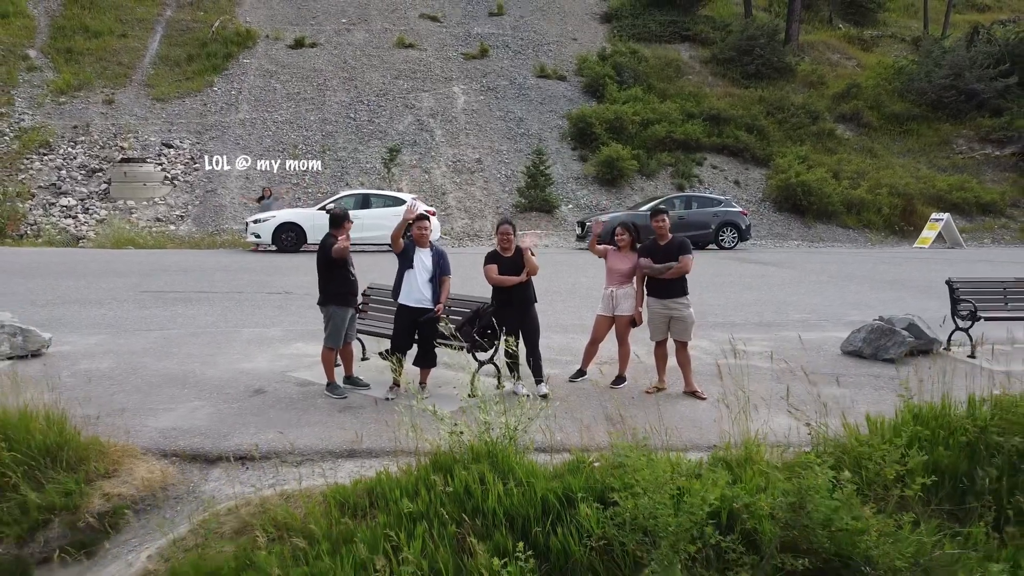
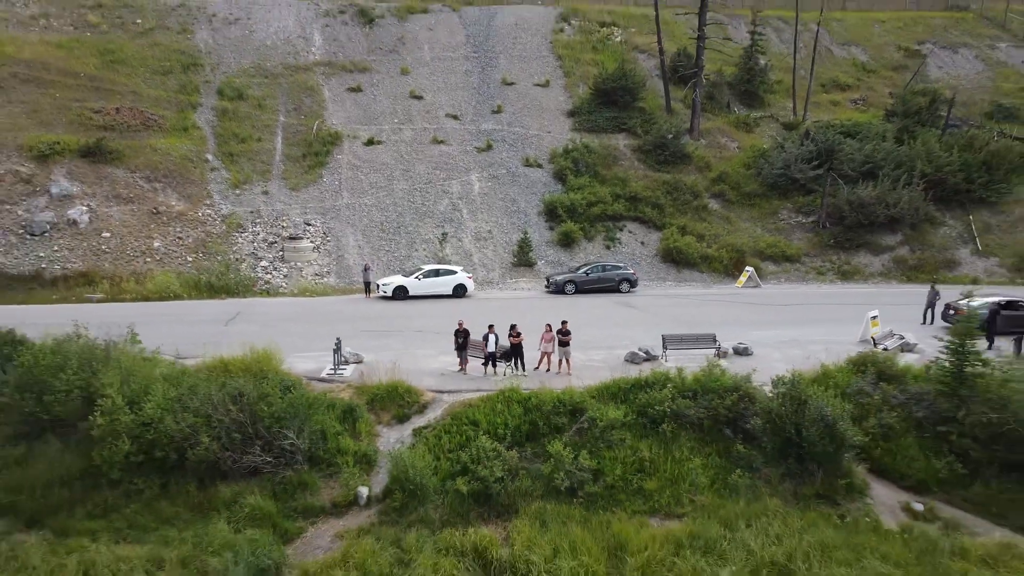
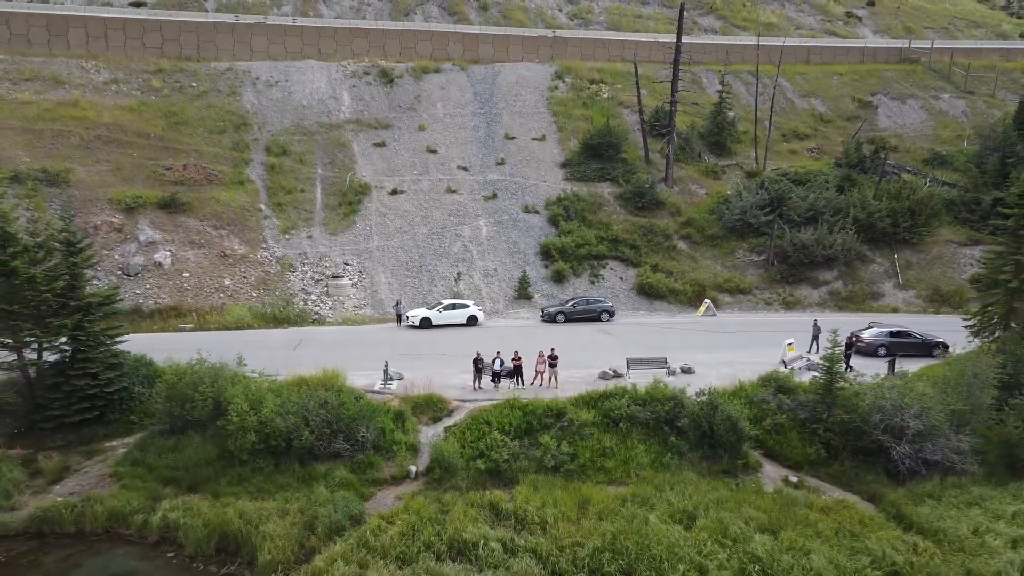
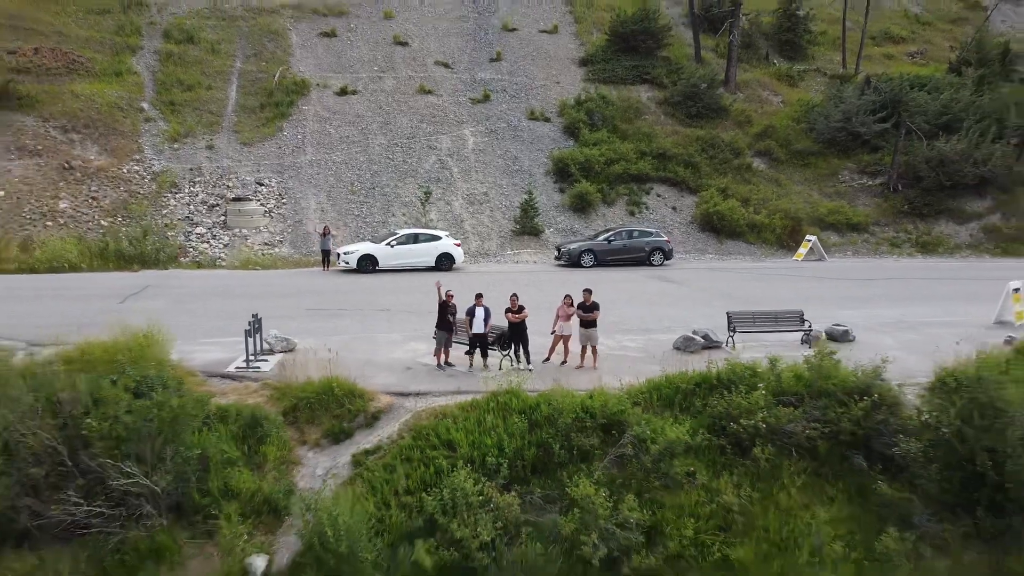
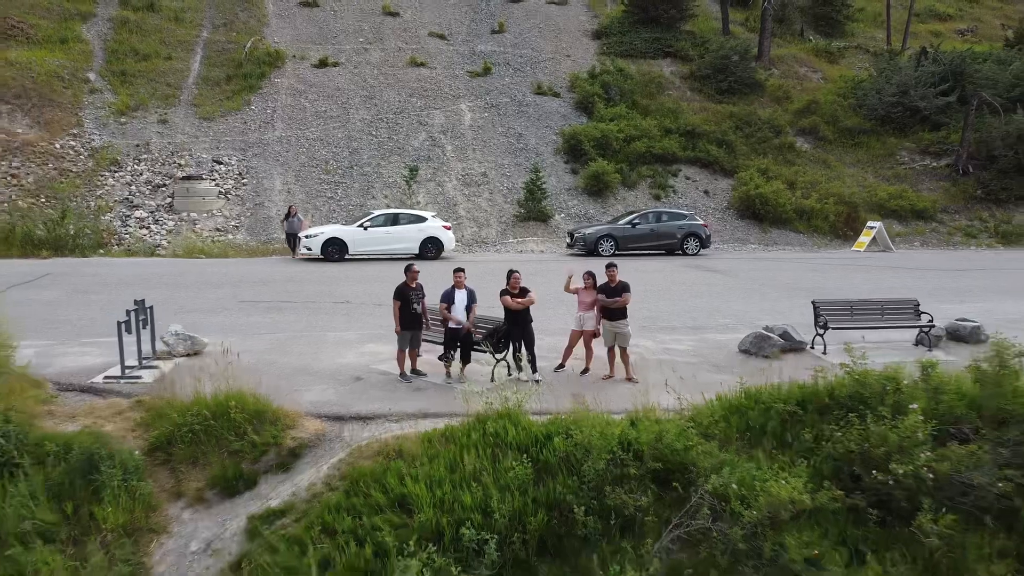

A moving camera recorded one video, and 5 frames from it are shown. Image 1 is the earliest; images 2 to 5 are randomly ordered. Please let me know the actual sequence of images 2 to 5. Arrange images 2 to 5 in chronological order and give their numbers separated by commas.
5, 4, 2, 3
